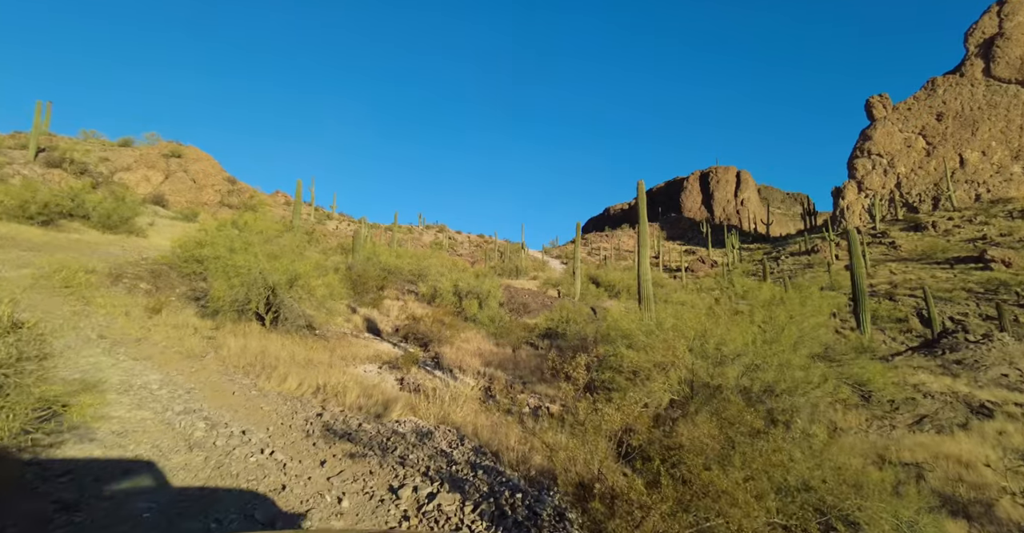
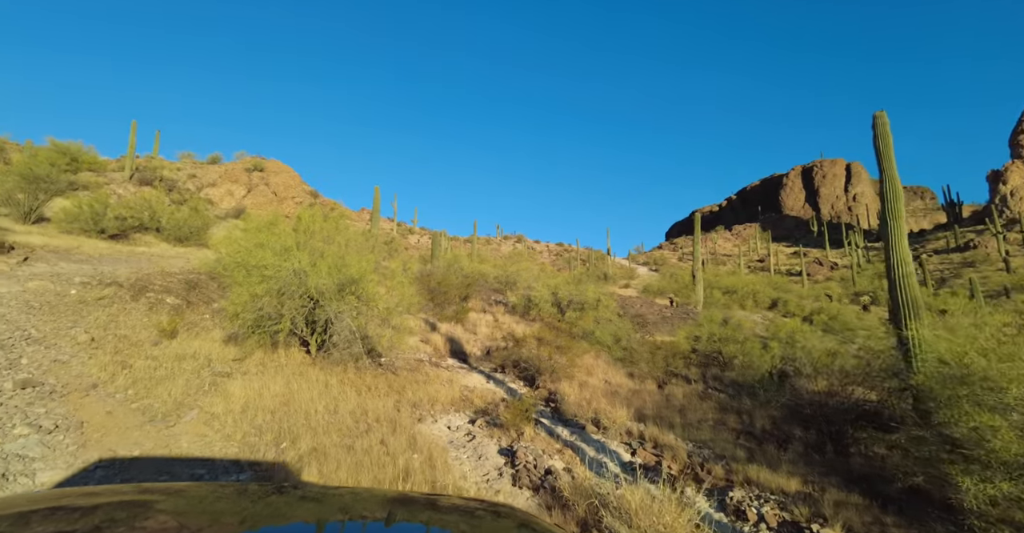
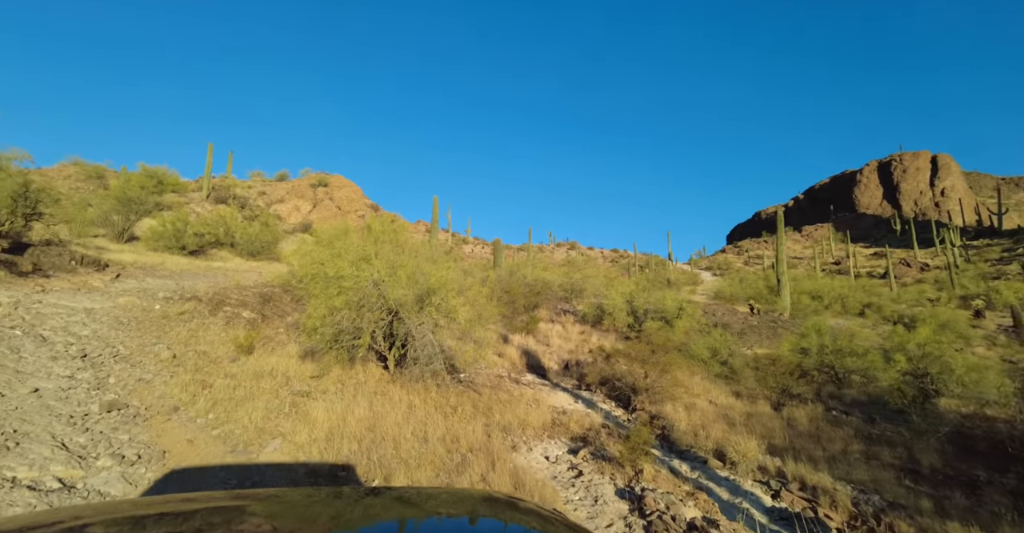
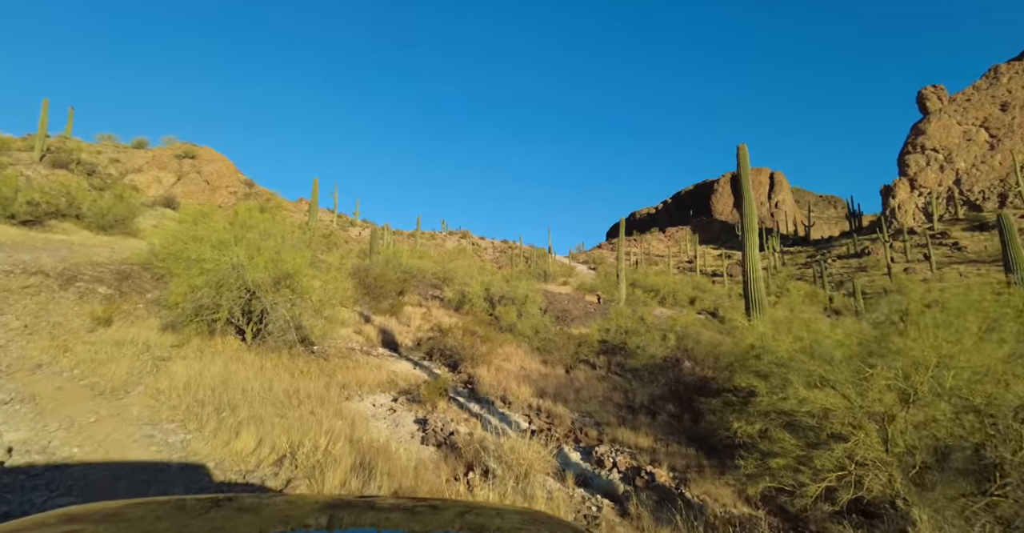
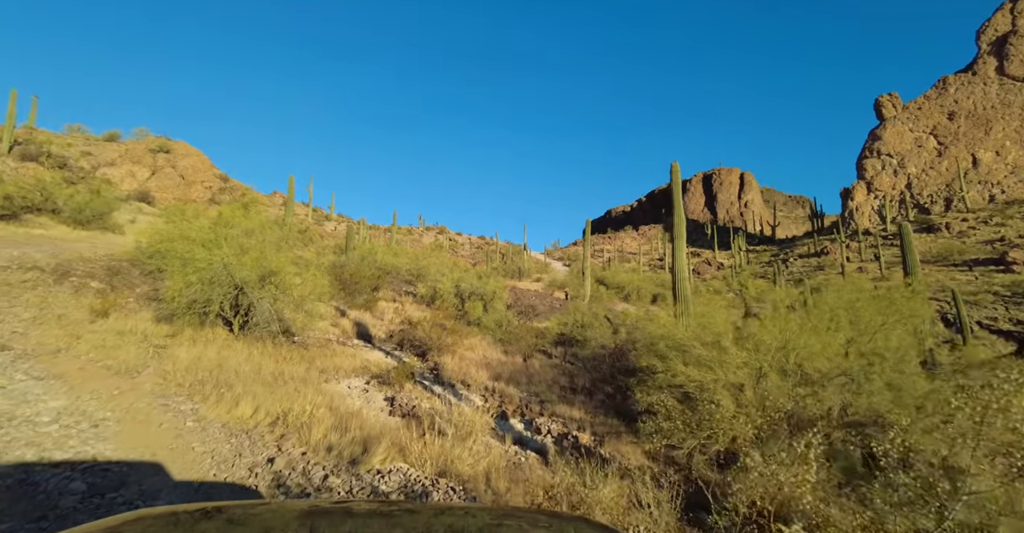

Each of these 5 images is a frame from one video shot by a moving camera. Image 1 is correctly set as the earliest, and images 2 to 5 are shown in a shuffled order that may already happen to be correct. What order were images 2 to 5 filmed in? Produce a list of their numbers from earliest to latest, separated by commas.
5, 4, 2, 3
